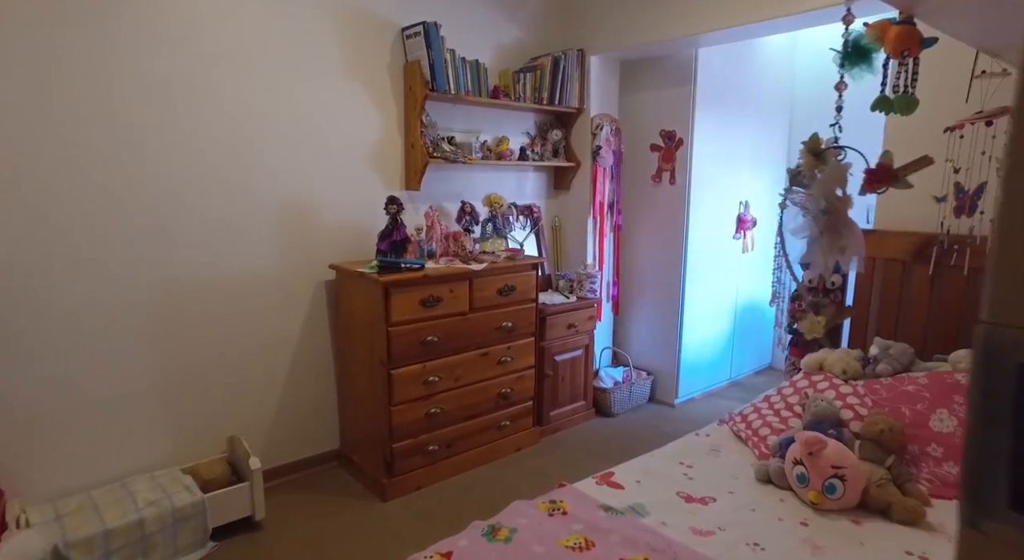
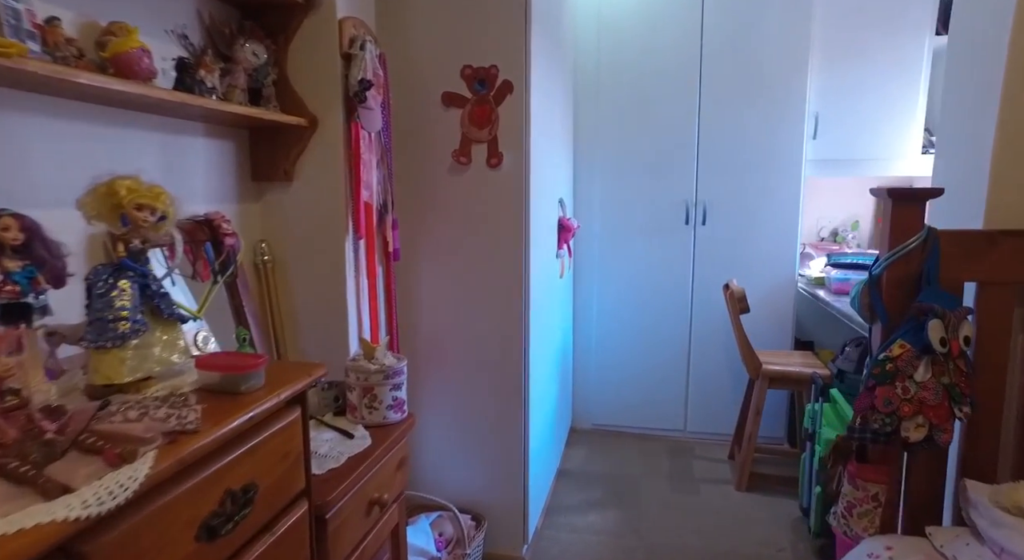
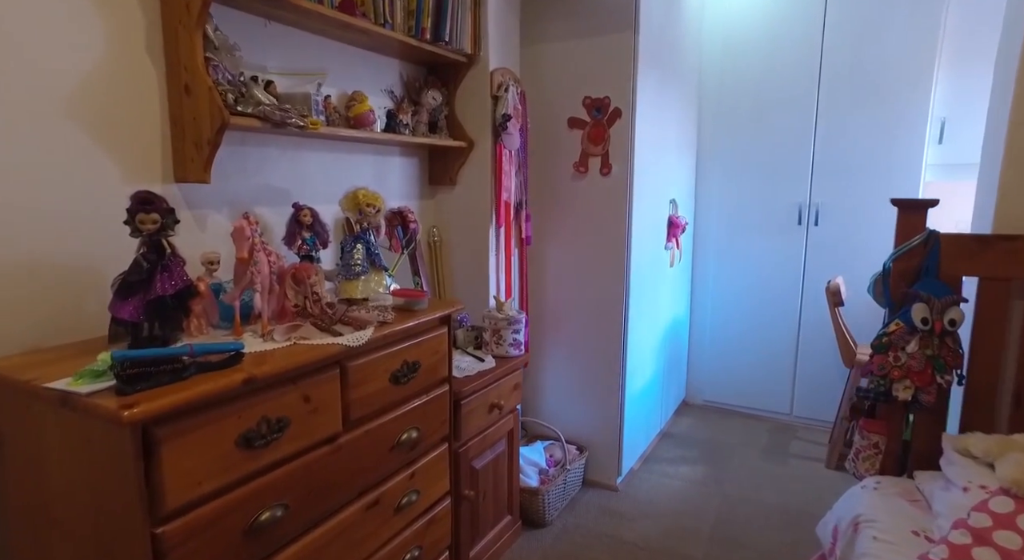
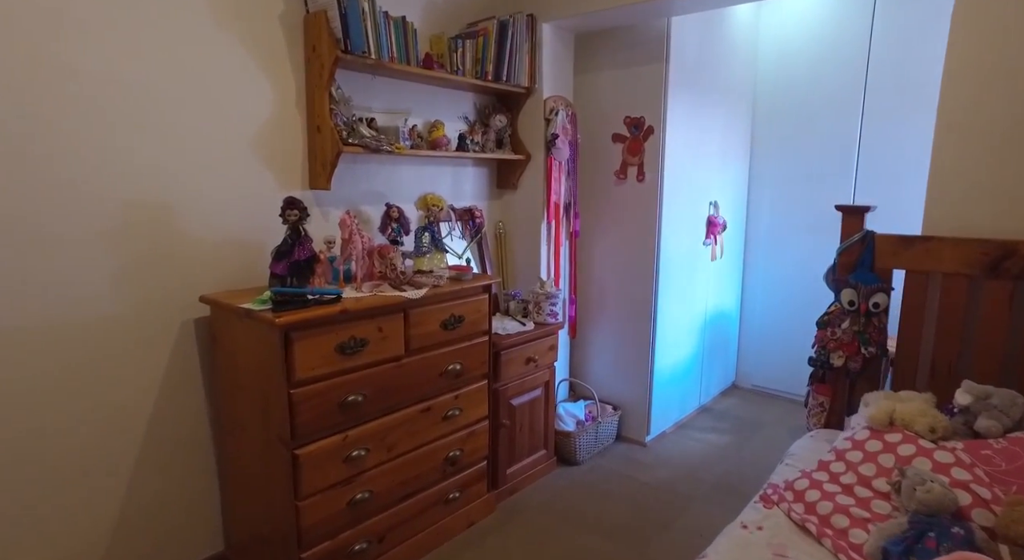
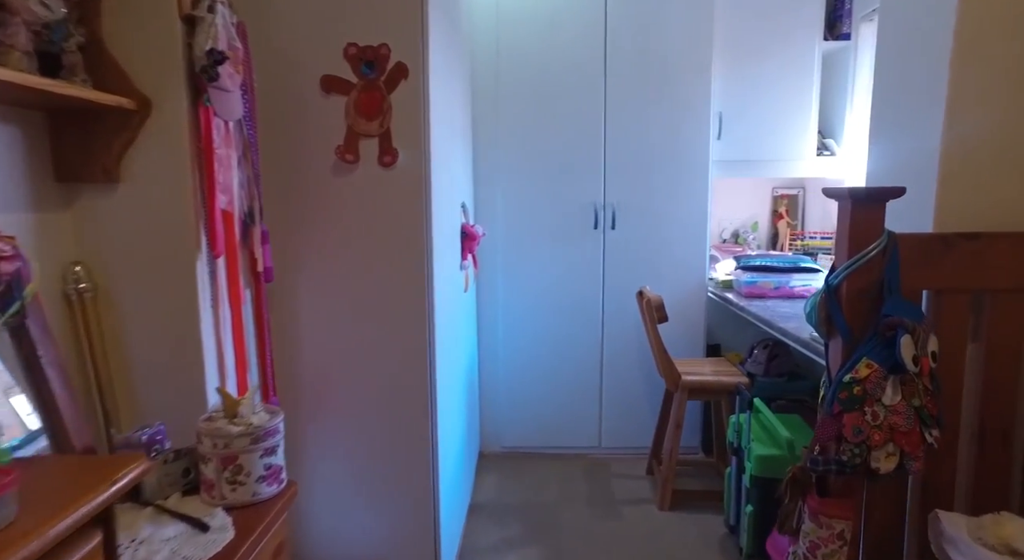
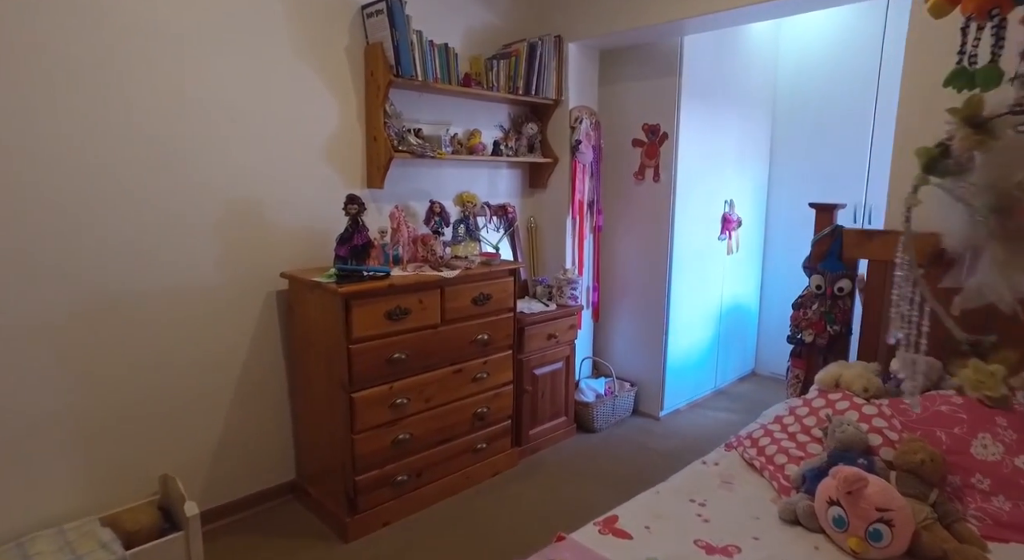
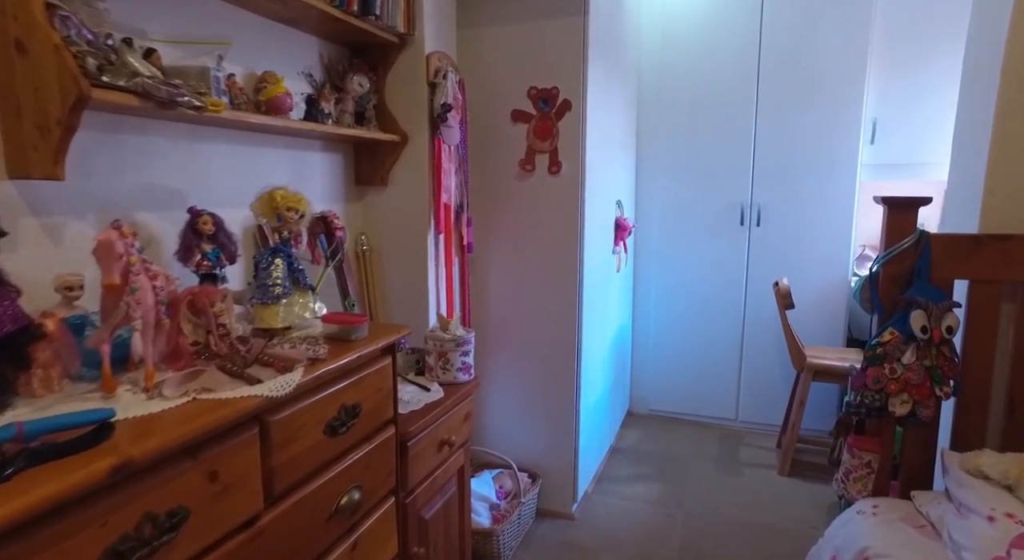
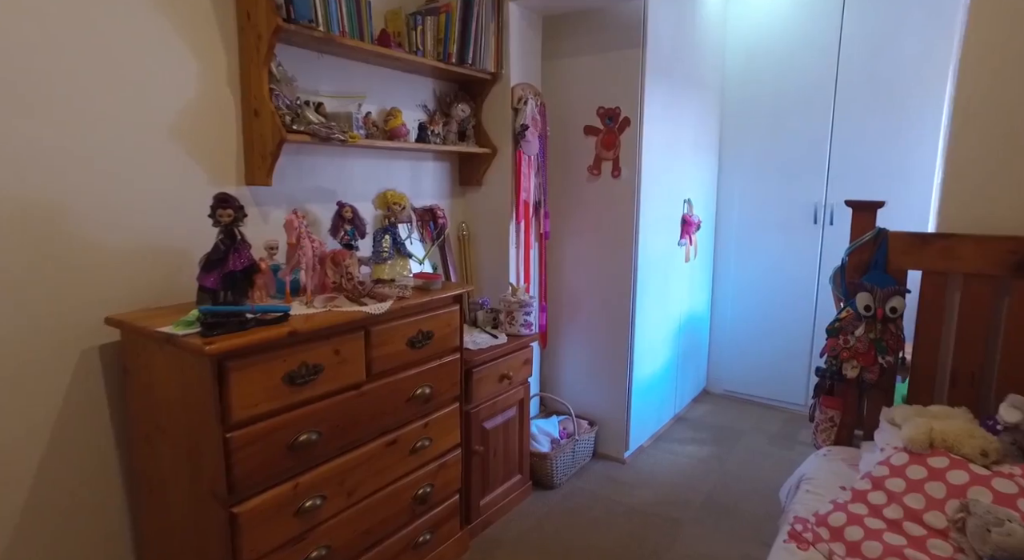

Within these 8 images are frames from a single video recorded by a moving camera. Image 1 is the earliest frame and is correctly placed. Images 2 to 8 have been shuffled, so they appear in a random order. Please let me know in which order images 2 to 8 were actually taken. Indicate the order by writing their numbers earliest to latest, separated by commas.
6, 4, 8, 3, 7, 2, 5
